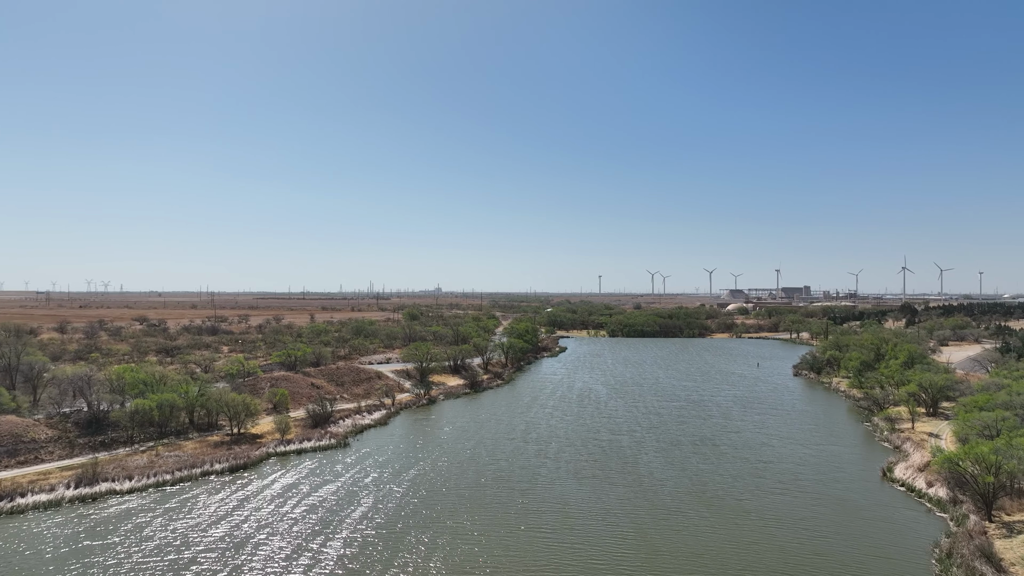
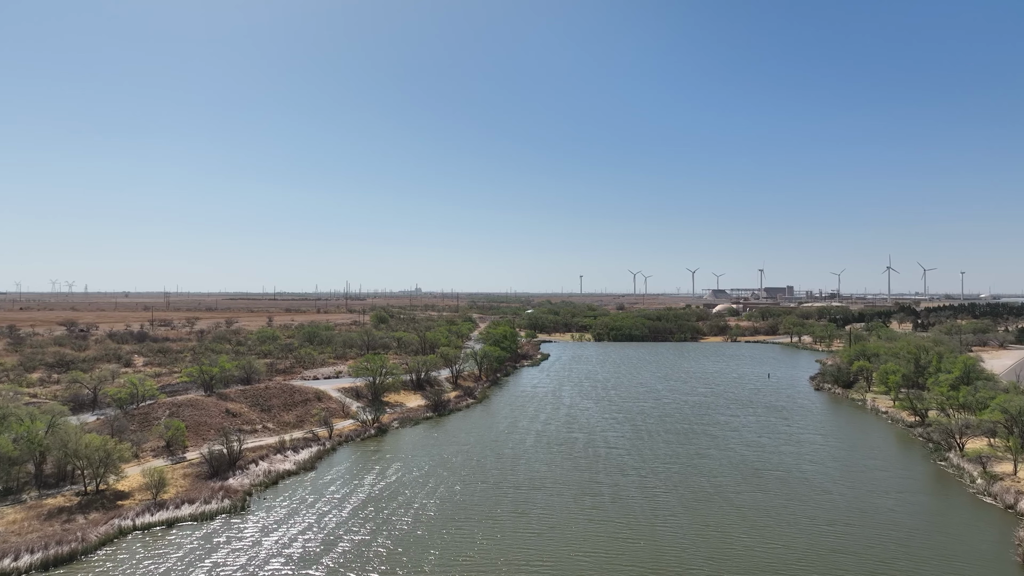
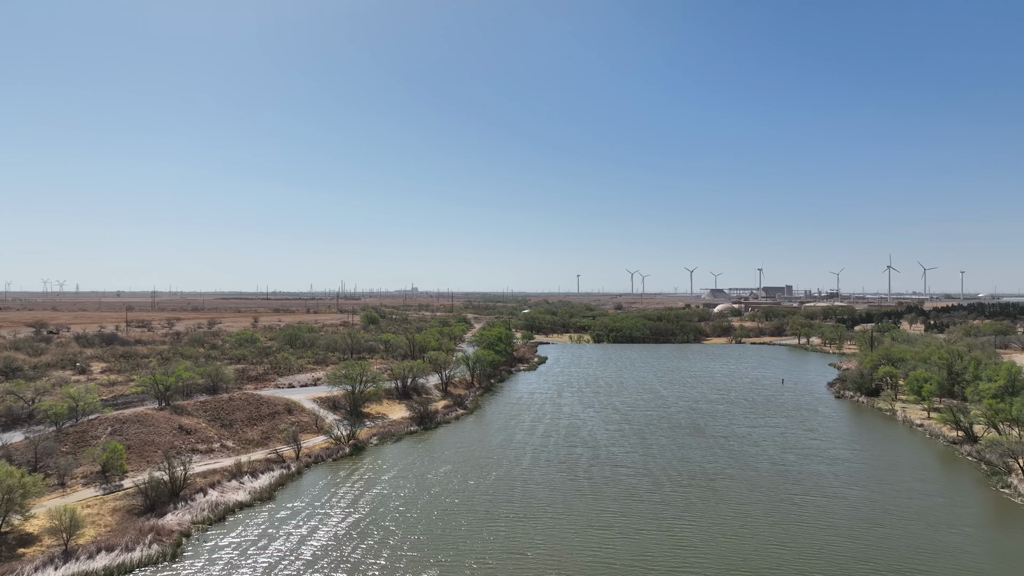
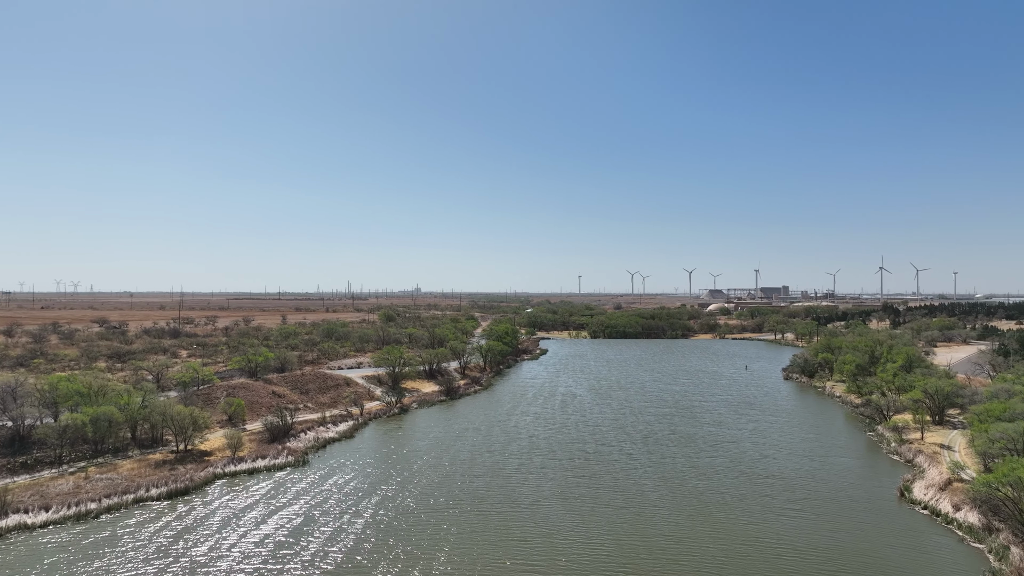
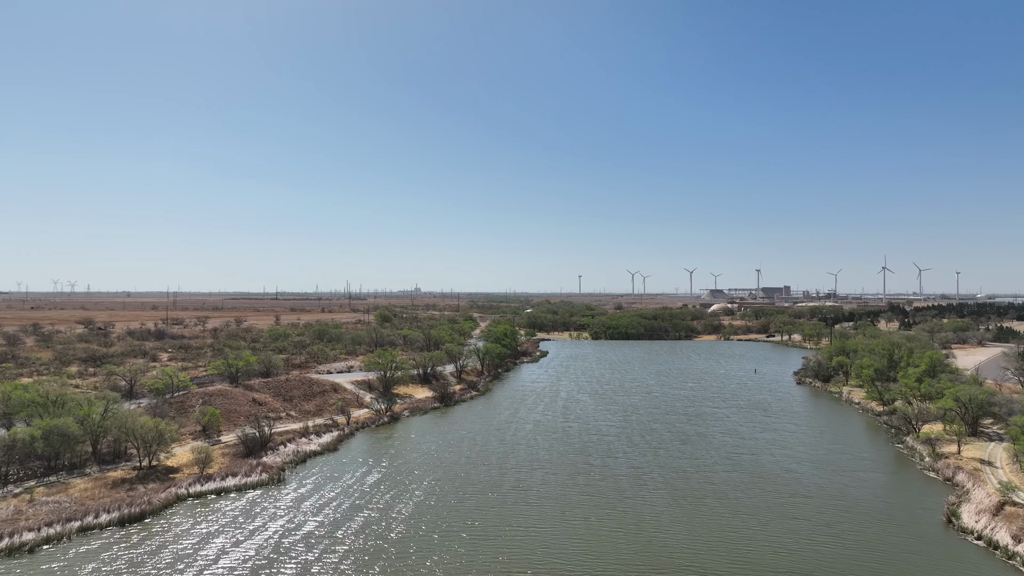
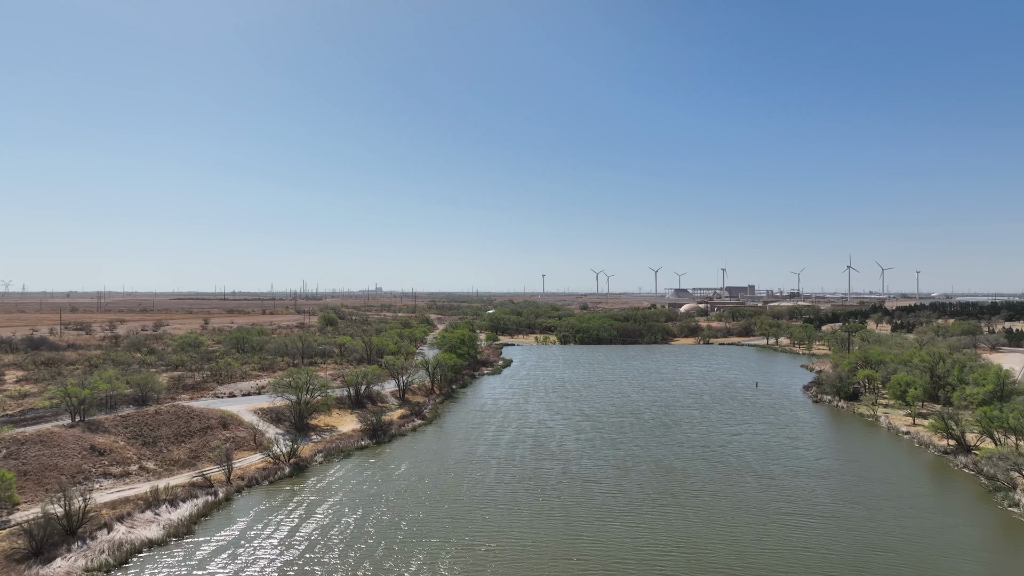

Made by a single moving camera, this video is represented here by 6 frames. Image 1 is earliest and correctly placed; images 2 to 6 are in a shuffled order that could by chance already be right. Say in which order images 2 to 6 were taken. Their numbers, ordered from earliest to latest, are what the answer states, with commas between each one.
4, 5, 2, 3, 6
